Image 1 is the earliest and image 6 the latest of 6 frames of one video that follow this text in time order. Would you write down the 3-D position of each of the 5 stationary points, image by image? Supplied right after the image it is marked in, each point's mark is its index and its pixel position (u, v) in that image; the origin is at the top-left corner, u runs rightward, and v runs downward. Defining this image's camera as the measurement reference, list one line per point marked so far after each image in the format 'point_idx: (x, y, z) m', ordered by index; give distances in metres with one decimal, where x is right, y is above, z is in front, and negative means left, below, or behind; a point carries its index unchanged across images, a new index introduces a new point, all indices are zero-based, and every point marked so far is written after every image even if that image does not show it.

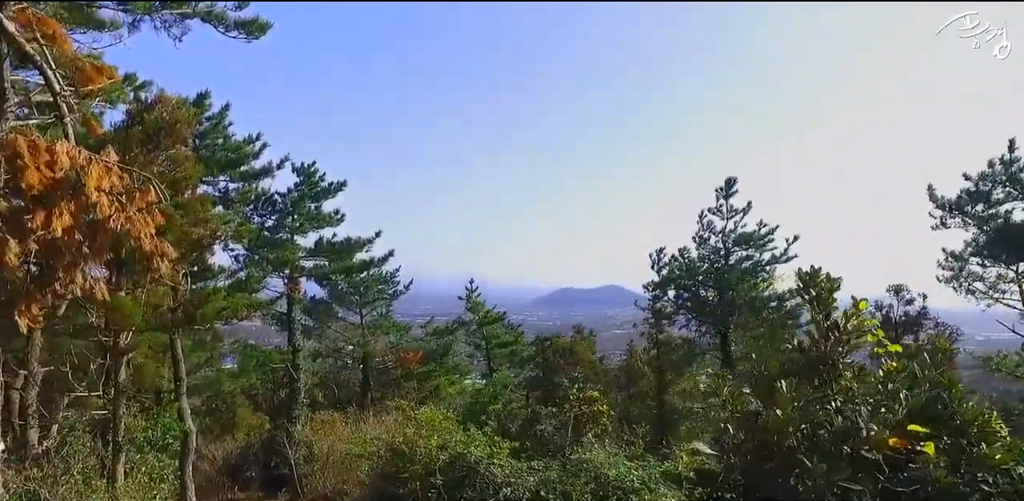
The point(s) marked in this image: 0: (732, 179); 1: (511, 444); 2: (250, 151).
0: (+5.0, +1.7, +14.5) m
1: (+0.1, -2.7, +8.9) m
2: (-5.4, +2.0, +13.1) m
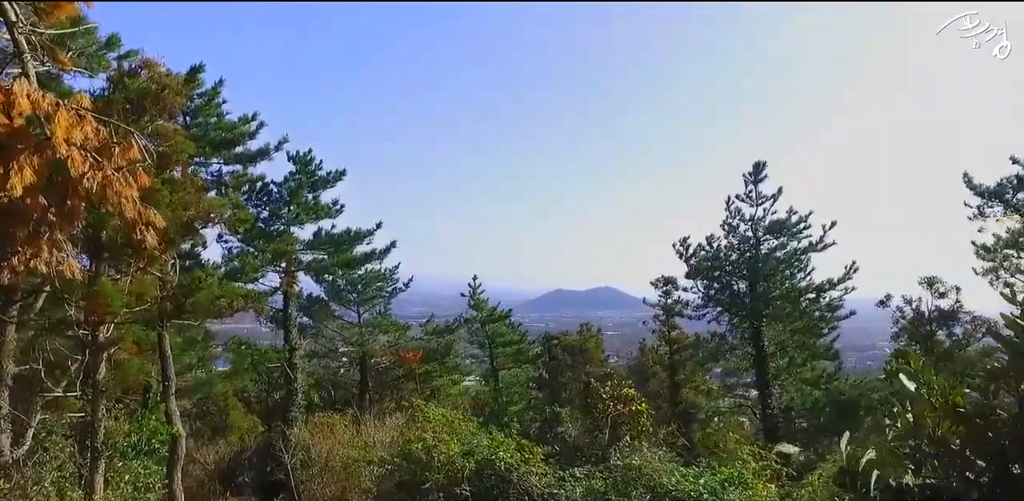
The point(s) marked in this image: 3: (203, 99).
0: (+5.3, +1.9, +13.6) m
1: (+0.4, -2.5, +7.9) m
2: (-5.1, +2.3, +12.1) m
3: (-5.6, +2.8, +11.7) m
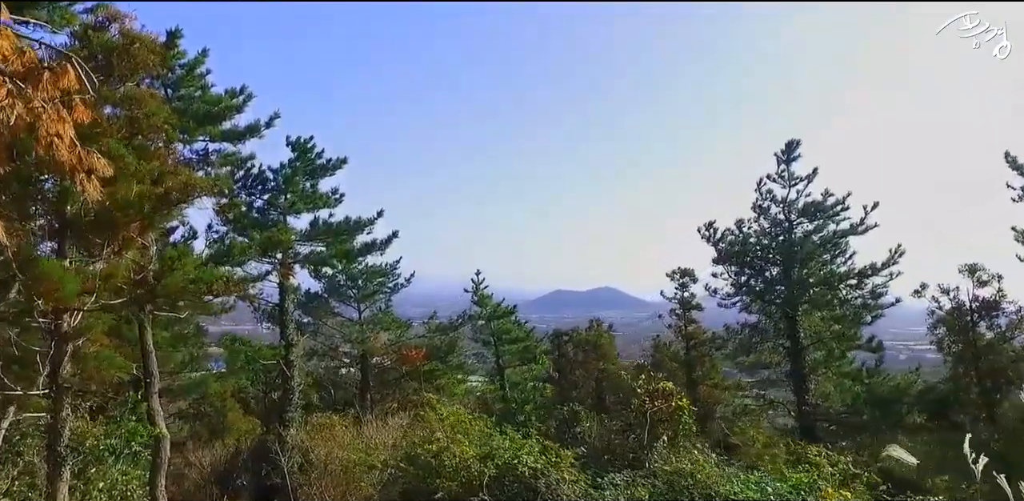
0: (+5.5, +2.2, +12.6) m
1: (+0.7, -2.2, +6.9) m
2: (-4.8, +2.5, +11.1) m
3: (-5.4, +3.1, +10.7) m
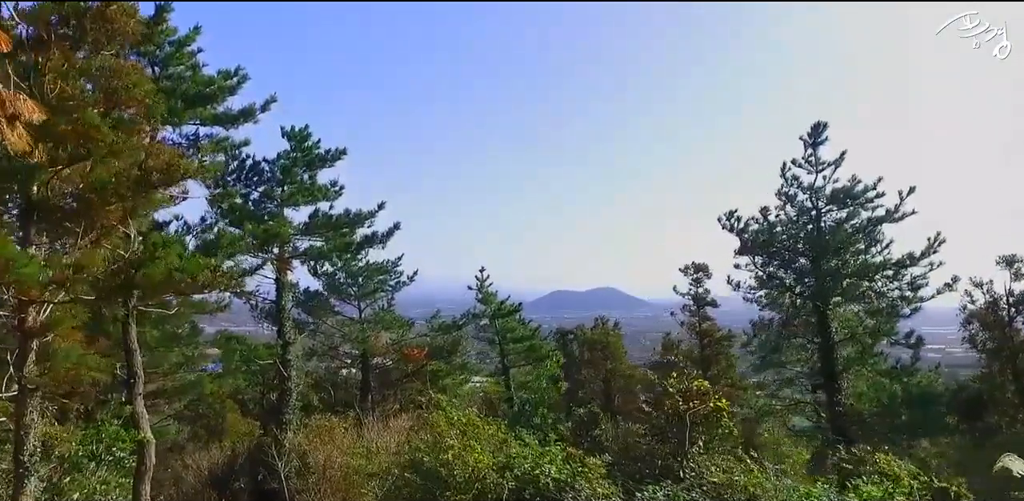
0: (+5.7, +2.3, +11.9) m
1: (+0.8, -2.0, +6.2) m
2: (-4.7, +2.7, +10.4) m
3: (-5.3, +3.2, +10.0) m
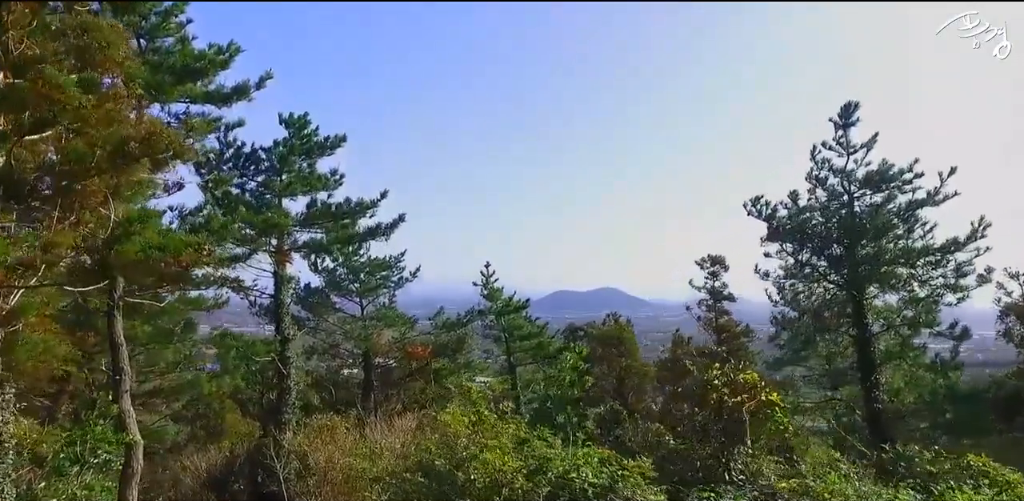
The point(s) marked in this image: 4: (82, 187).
0: (+5.9, +2.6, +11.2) m
1: (+1.1, -1.8, +5.5) m
2: (-4.5, +2.8, +9.7) m
3: (-5.1, +3.4, +9.3) m
4: (-4.2, +0.6, +6.2) m
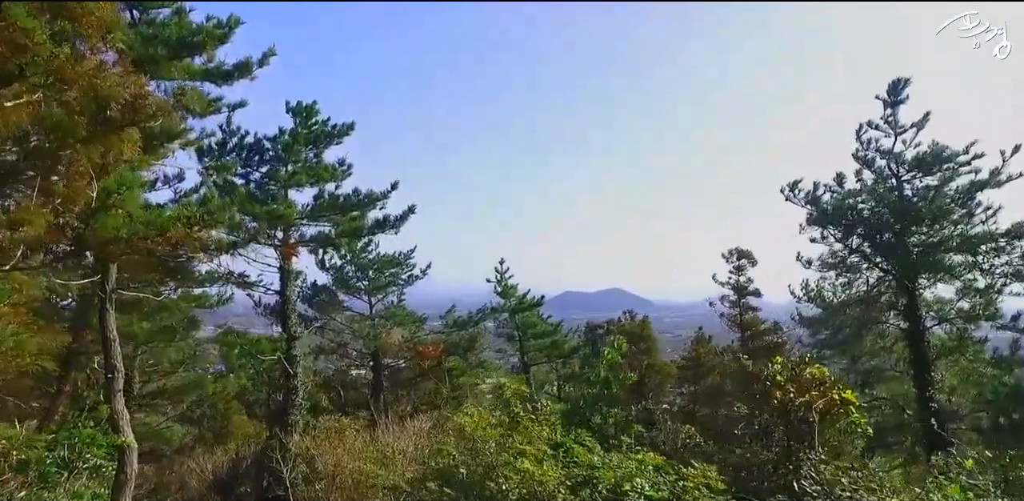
0: (+6.2, +2.8, +10.4) m
1: (+1.3, -1.6, +4.7) m
2: (-4.2, +3.0, +9.0) m
3: (-4.8, +3.5, +8.6) m
4: (-3.9, +0.8, +5.5) m
